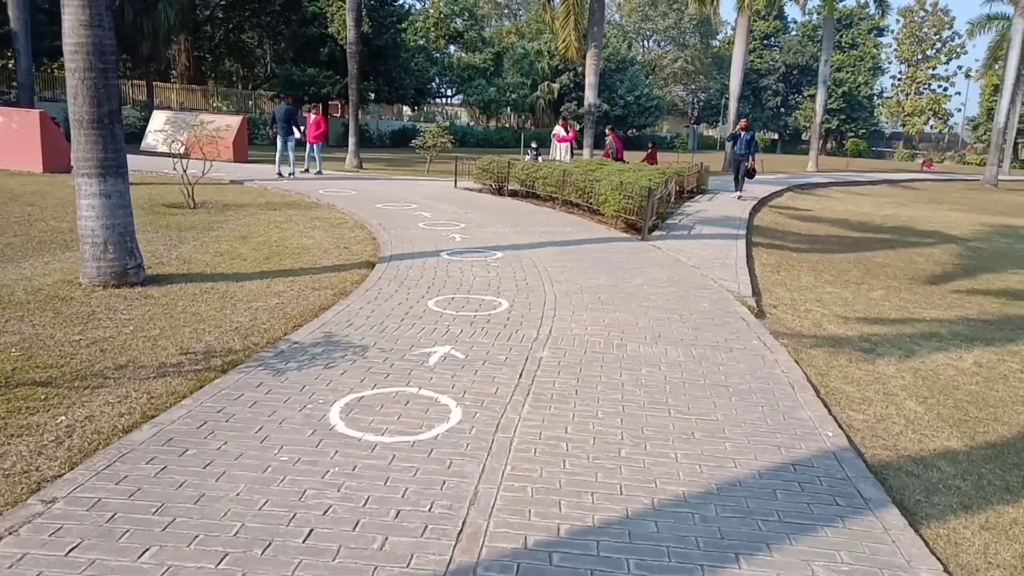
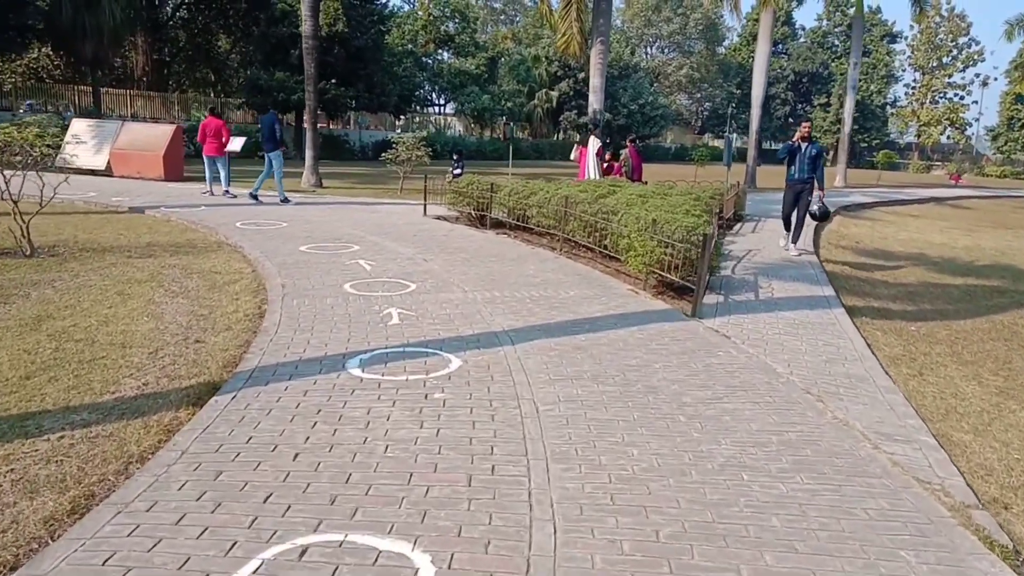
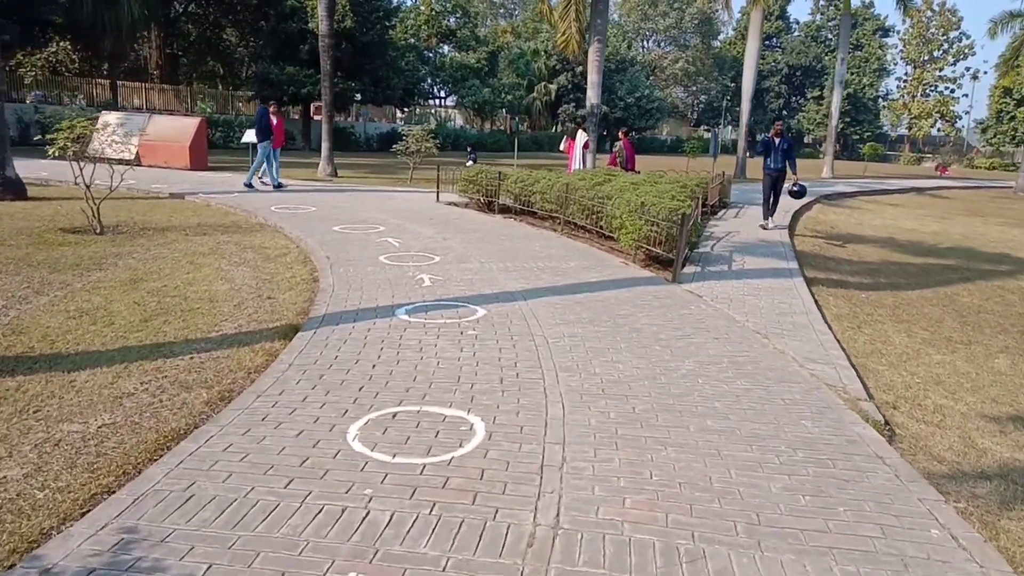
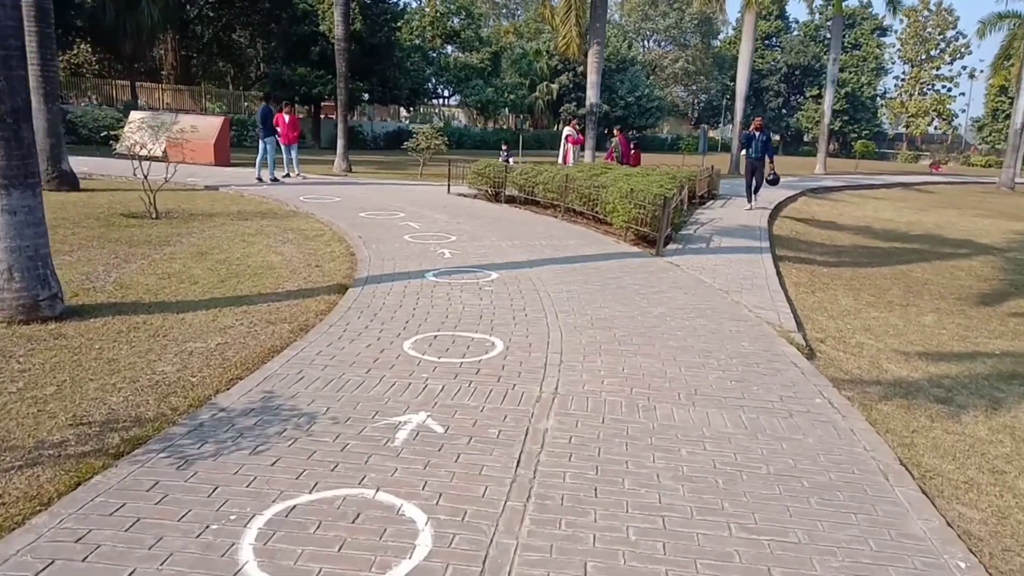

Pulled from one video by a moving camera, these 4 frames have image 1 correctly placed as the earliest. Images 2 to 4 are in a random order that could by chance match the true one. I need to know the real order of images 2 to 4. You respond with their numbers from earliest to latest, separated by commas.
4, 3, 2
